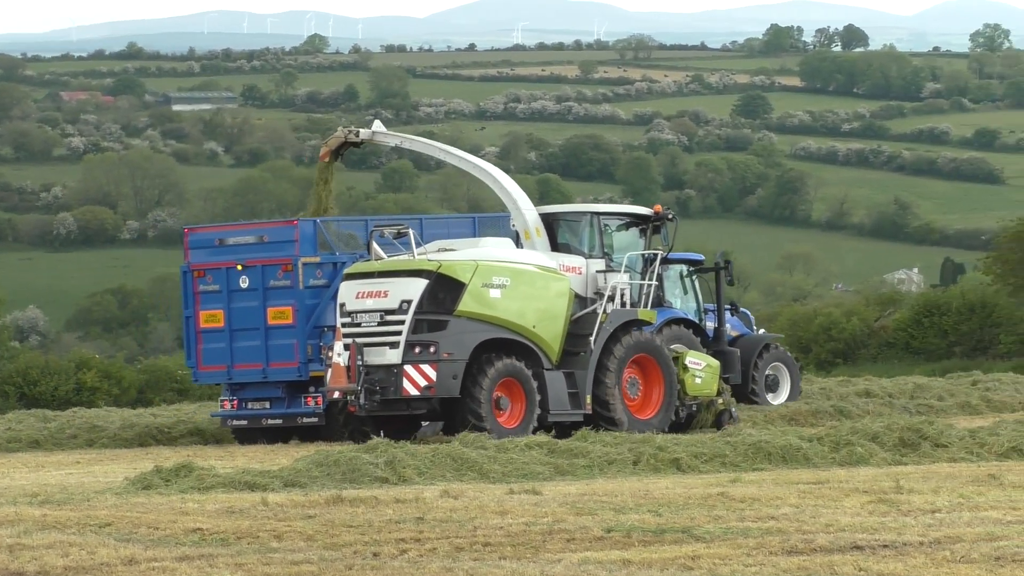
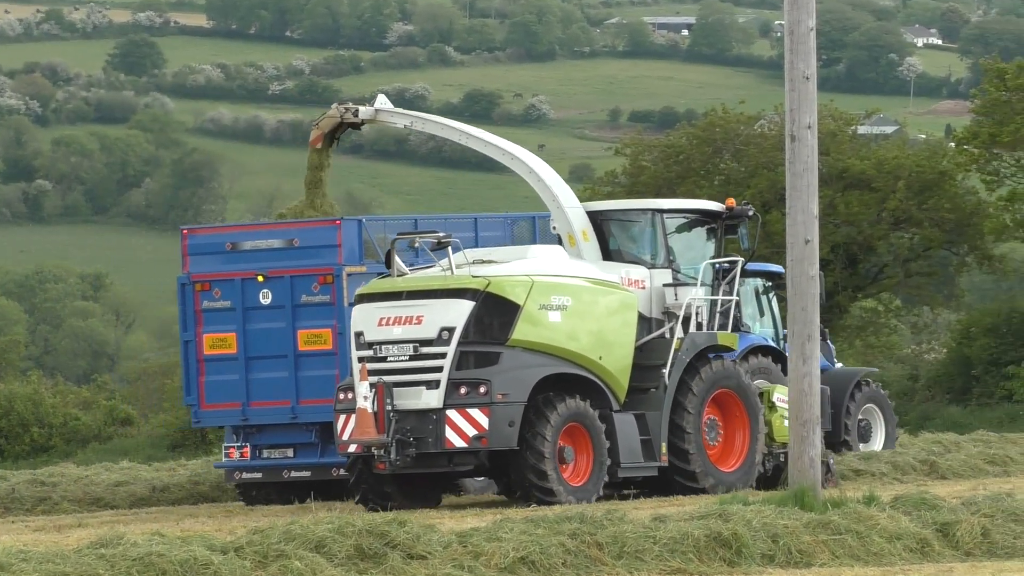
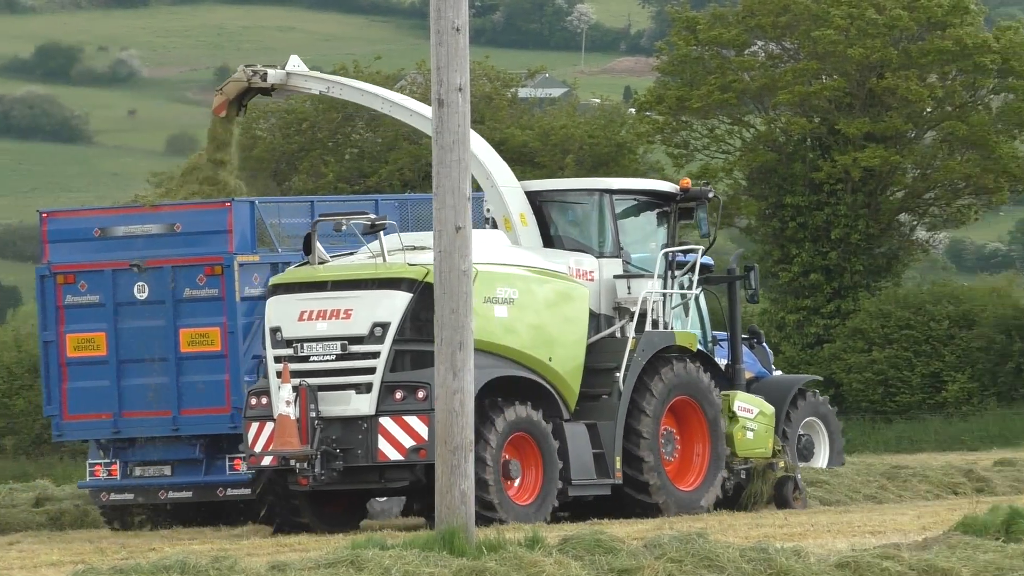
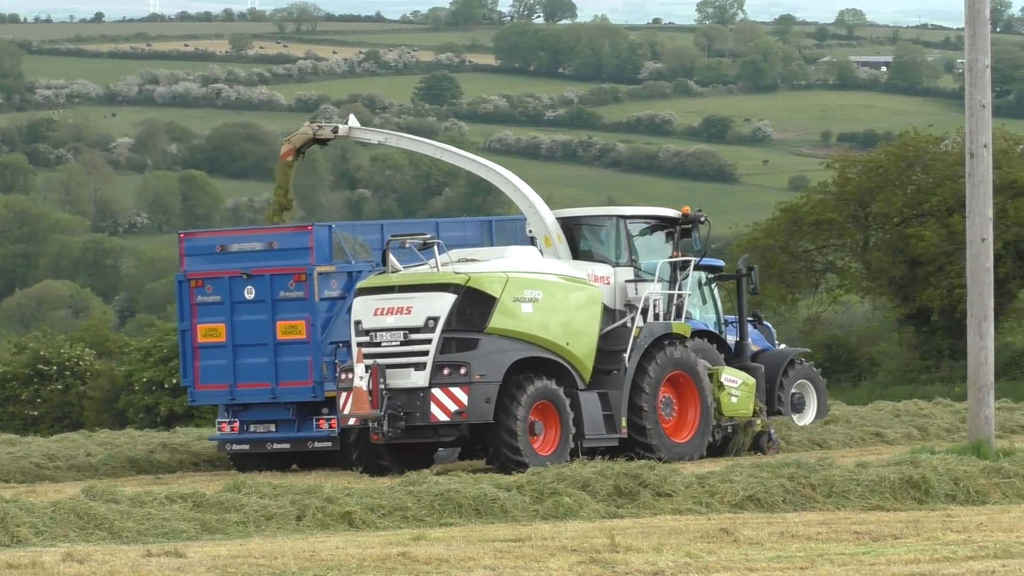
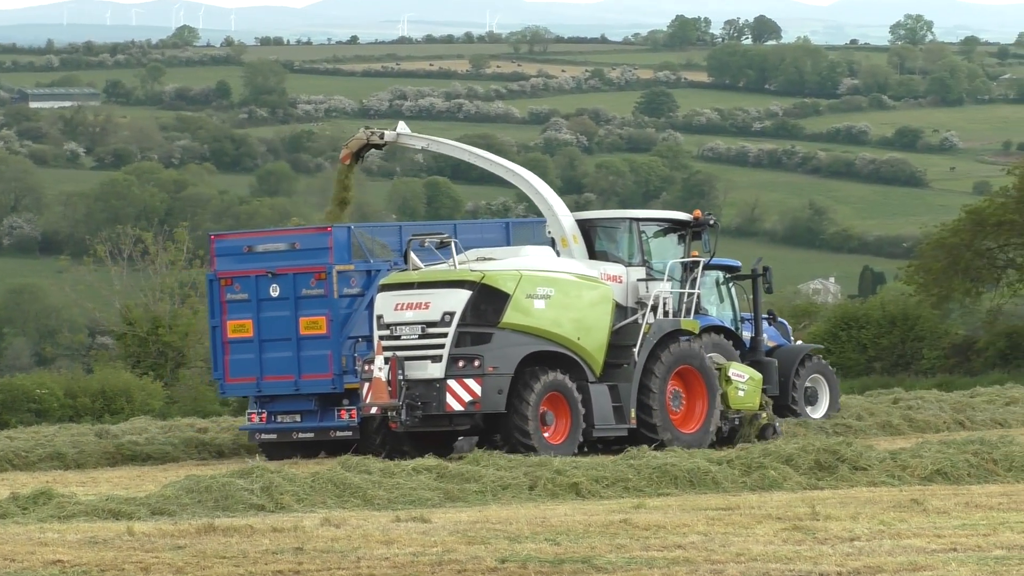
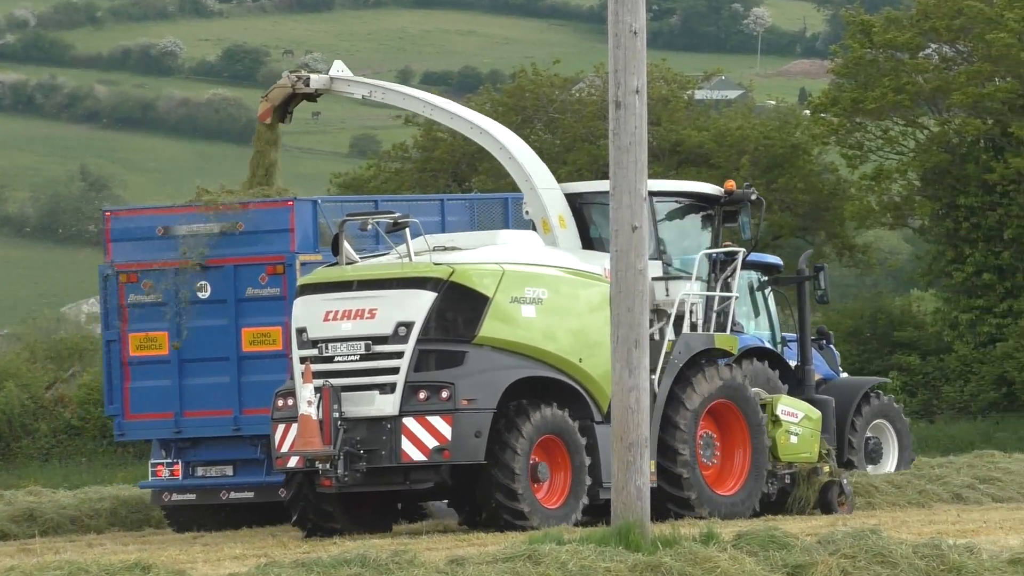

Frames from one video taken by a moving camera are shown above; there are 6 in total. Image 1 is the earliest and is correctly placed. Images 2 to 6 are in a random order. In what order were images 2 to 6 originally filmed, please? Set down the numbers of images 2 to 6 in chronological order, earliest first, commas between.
5, 4, 2, 6, 3
